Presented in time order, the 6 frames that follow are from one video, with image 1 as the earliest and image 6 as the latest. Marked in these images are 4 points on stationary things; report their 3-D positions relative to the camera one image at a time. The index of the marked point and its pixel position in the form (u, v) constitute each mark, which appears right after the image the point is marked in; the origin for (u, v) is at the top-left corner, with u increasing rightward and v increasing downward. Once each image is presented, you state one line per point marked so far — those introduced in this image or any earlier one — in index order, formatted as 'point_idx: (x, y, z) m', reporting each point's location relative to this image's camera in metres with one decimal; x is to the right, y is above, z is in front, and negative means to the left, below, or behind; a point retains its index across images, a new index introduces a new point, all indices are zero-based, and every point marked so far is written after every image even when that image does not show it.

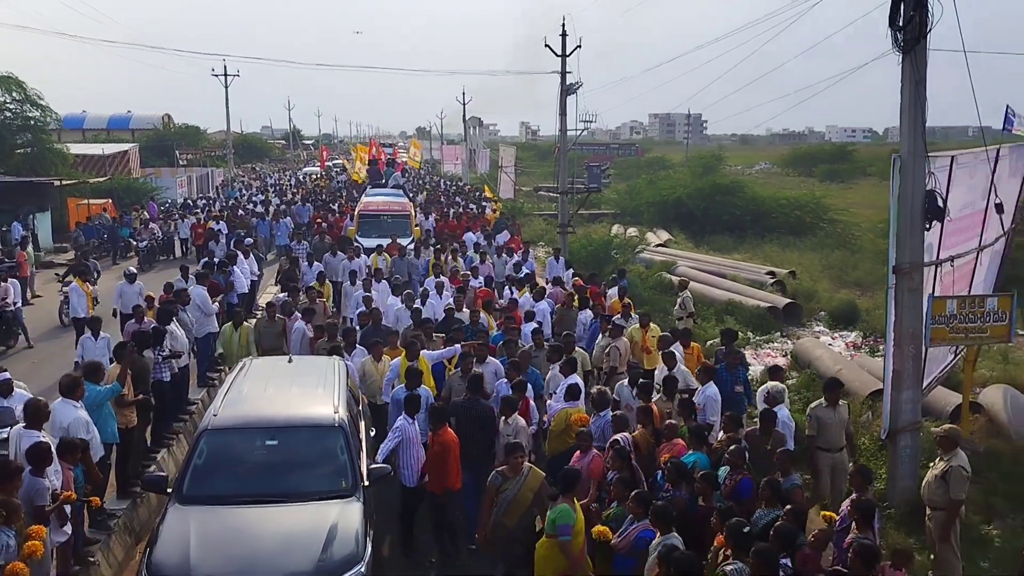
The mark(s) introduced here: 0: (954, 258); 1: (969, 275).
0: (+4.5, +0.3, +8.9) m
1: (+5.0, +0.1, +9.6) m
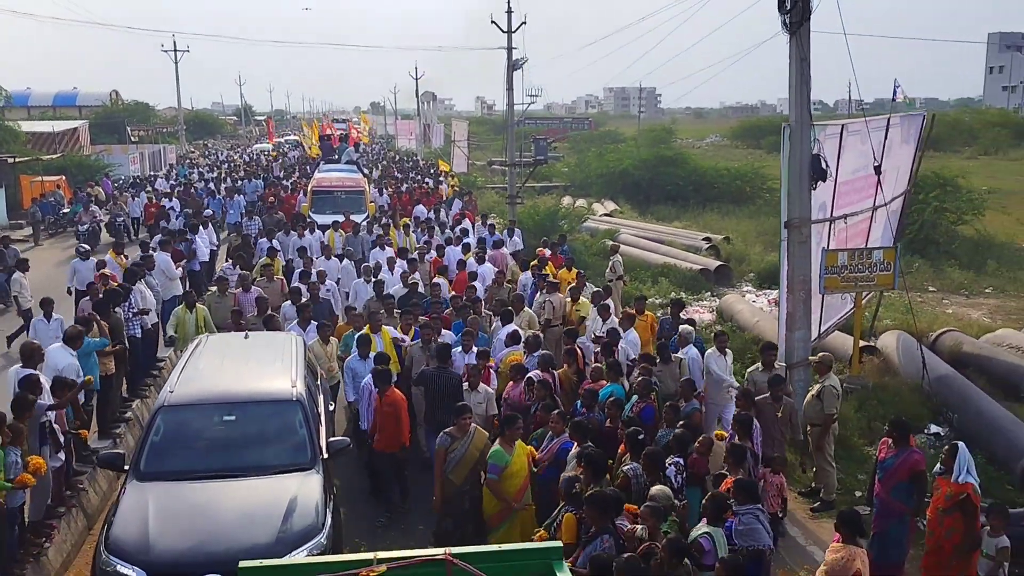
0: (+3.8, +0.8, +10.0) m
1: (+4.3, +0.7, +10.7) m
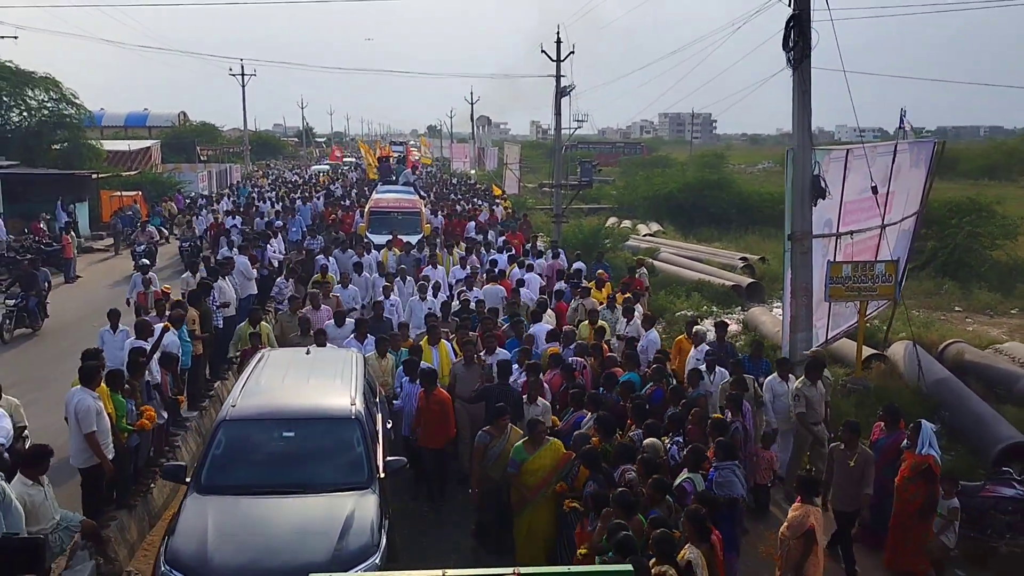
0: (+4.3, +0.7, +11.0) m
1: (+4.8, +0.5, +11.7) m
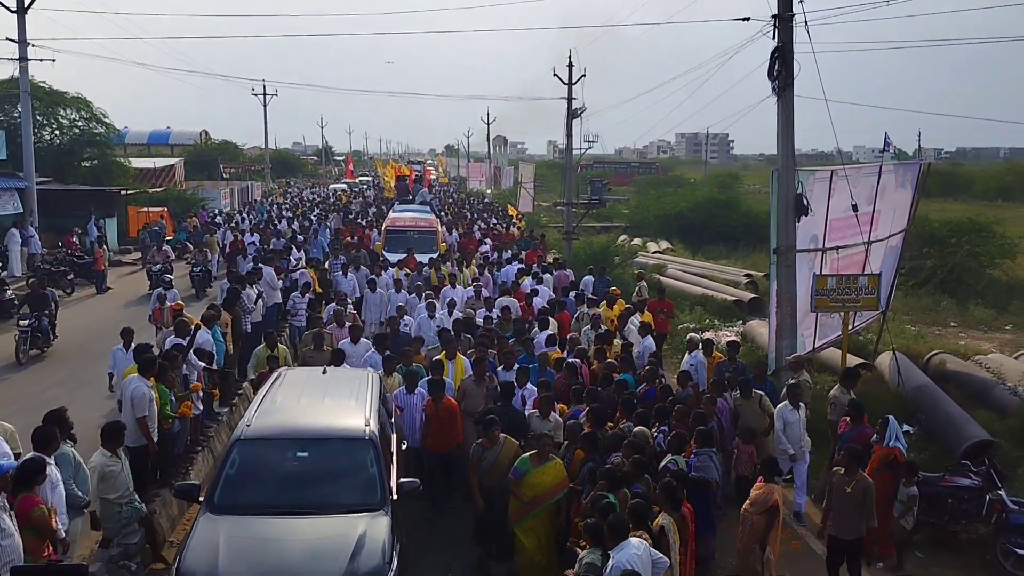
0: (+4.4, +0.5, +11.7) m
1: (+4.9, +0.4, +12.4) m
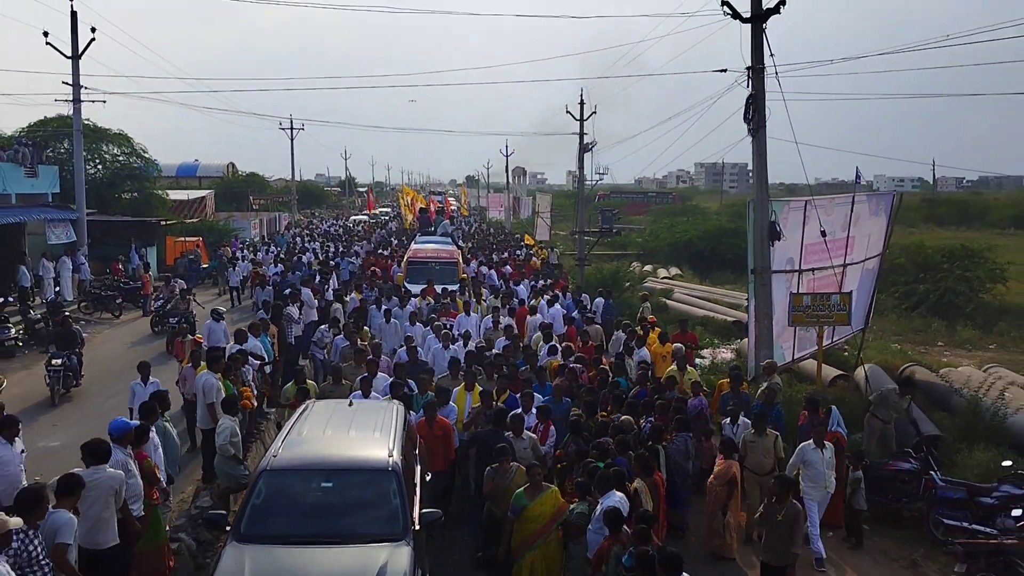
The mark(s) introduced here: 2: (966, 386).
0: (+4.5, +0.3, +13.2) m
1: (+5.1, +0.1, +13.8) m
2: (+6.3, -1.4, +12.2) m
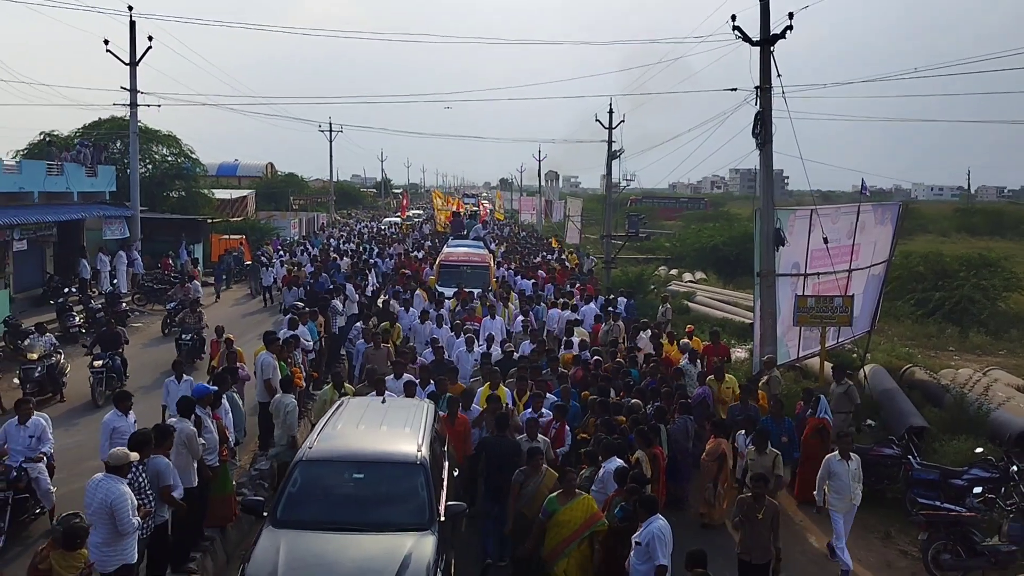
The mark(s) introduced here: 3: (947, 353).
0: (+4.9, +0.2, +14.1) m
1: (+5.5, 0.0, +14.8) m
2: (+6.6, -1.4, +13.1) m
3: (+9.8, -1.5, +19.9) m
